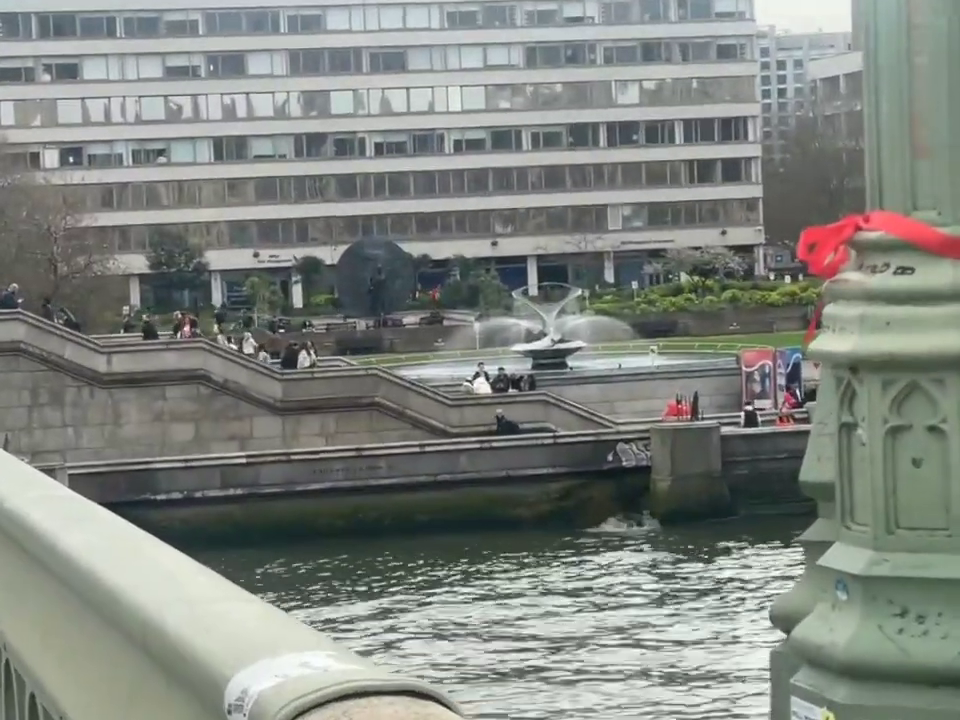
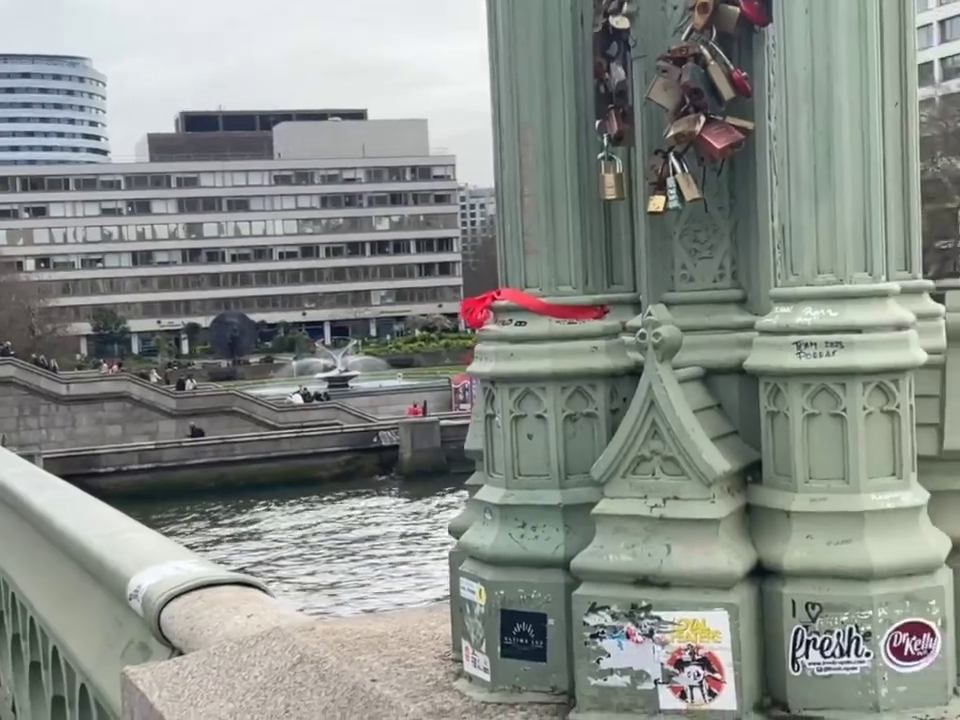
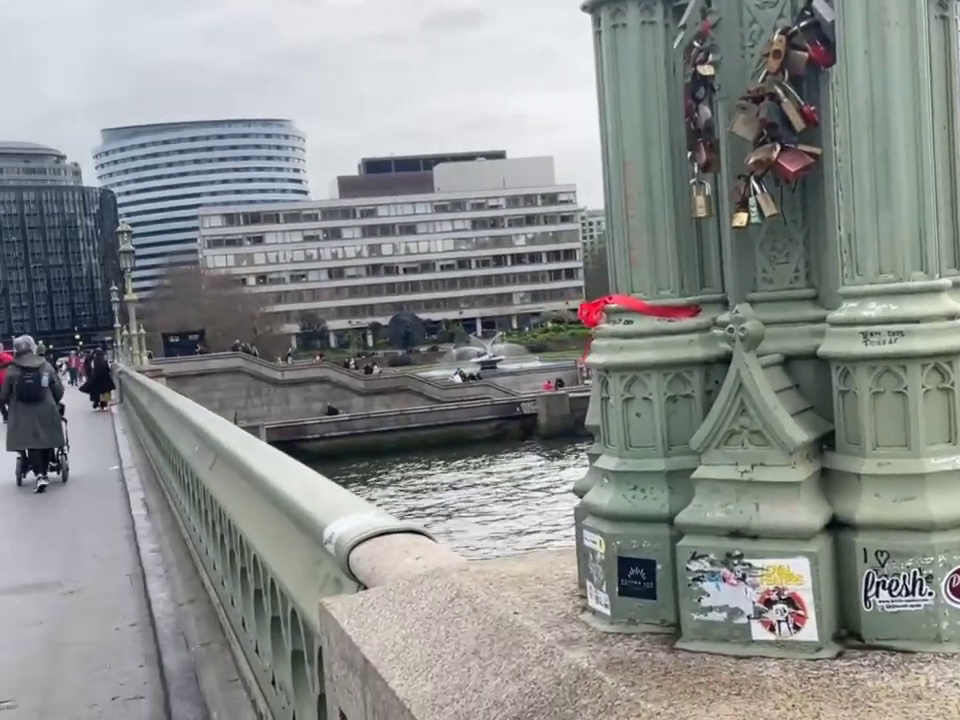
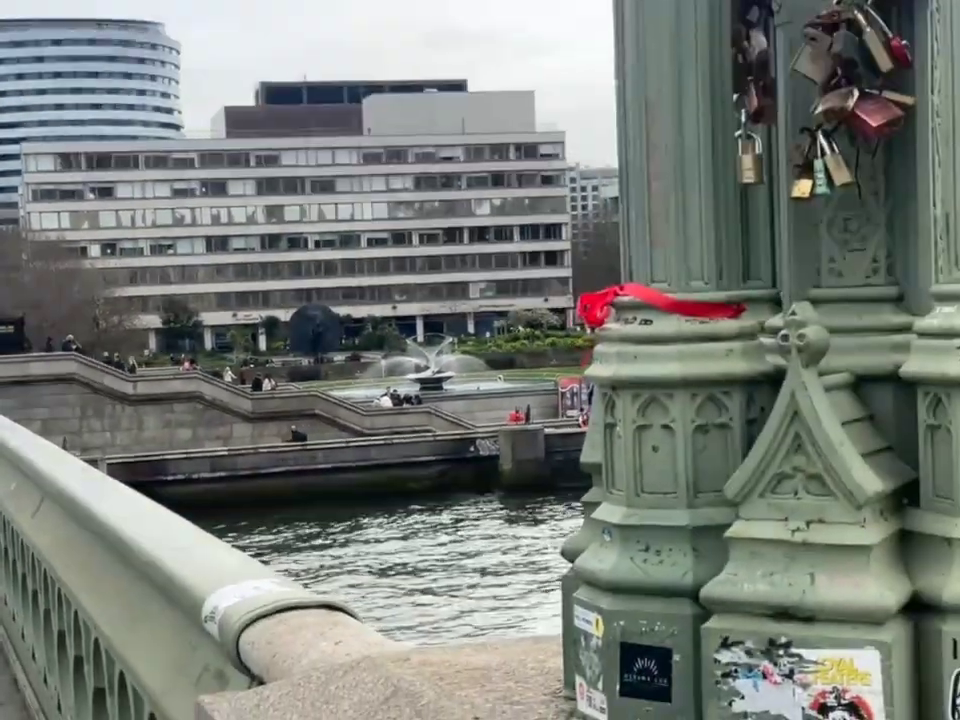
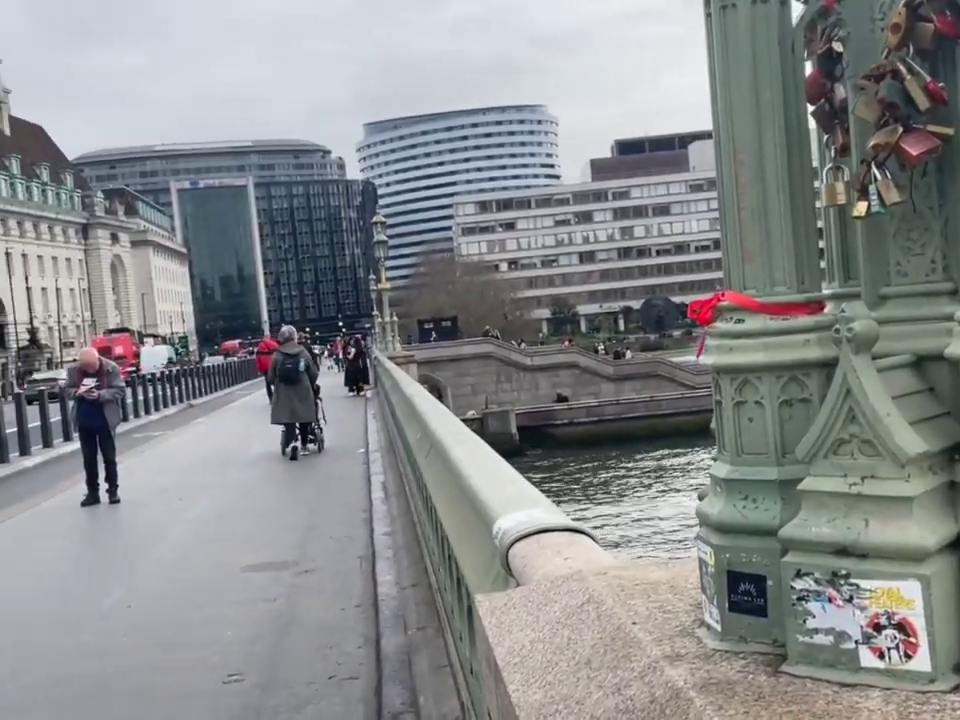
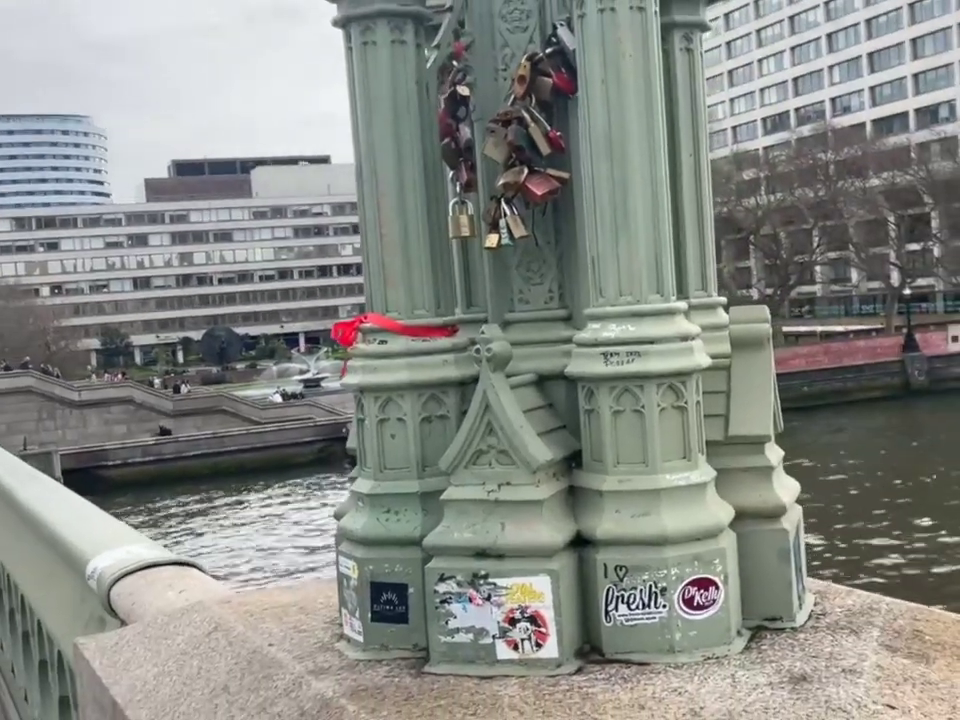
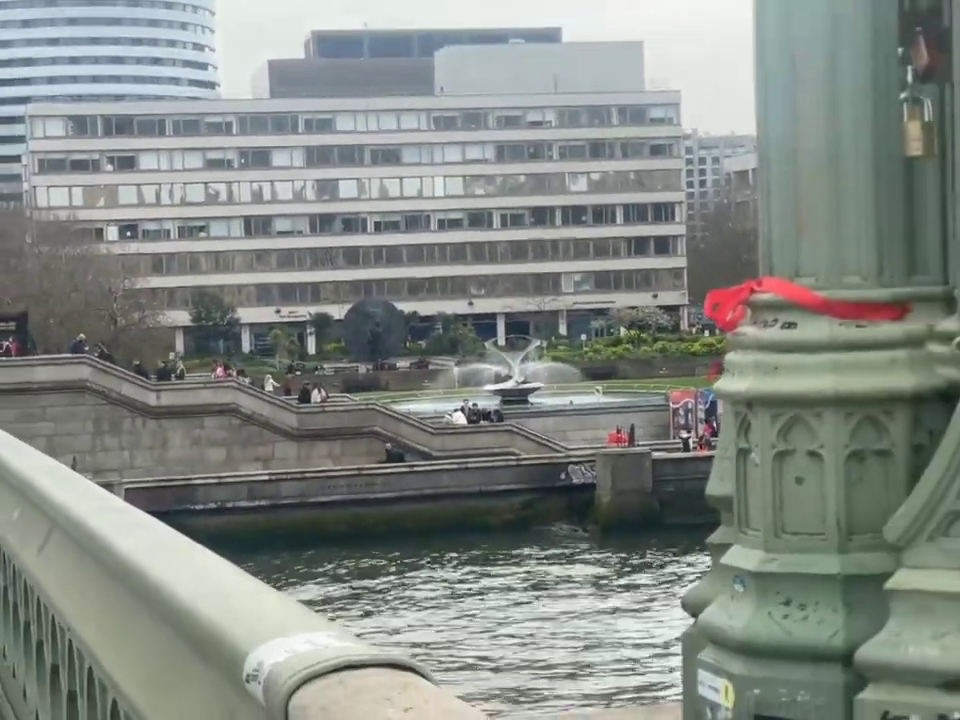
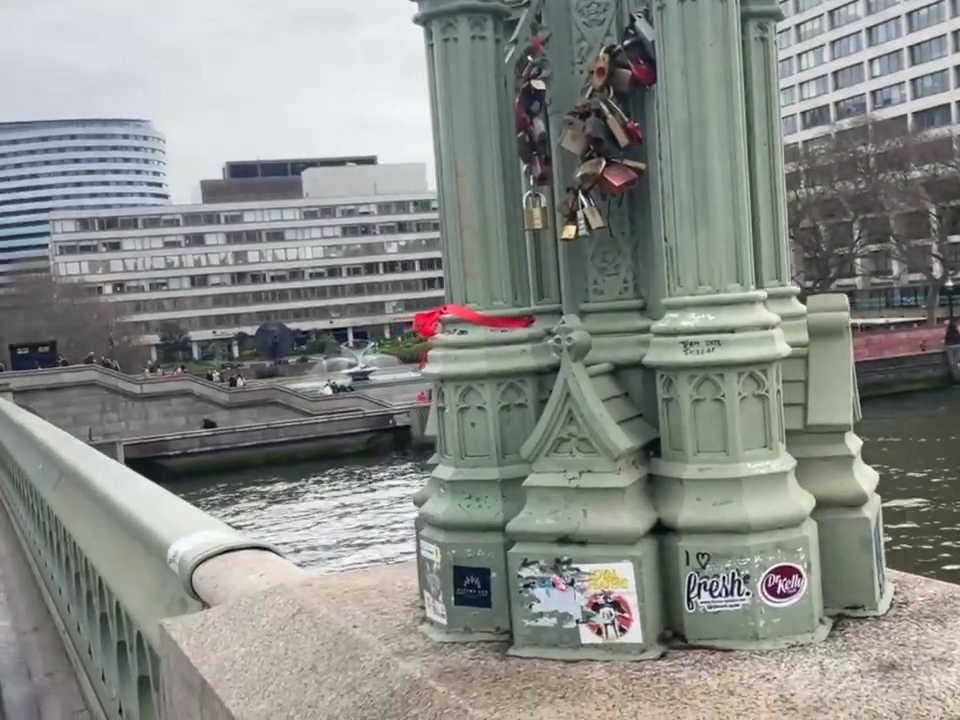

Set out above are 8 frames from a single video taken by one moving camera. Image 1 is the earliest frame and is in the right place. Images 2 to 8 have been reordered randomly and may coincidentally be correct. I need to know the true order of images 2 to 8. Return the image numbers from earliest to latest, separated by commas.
7, 4, 2, 6, 8, 3, 5
